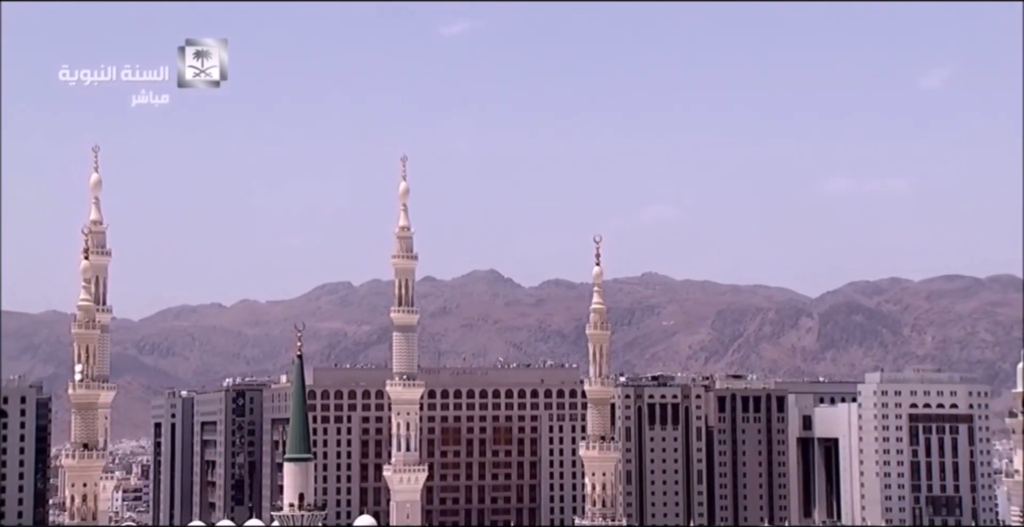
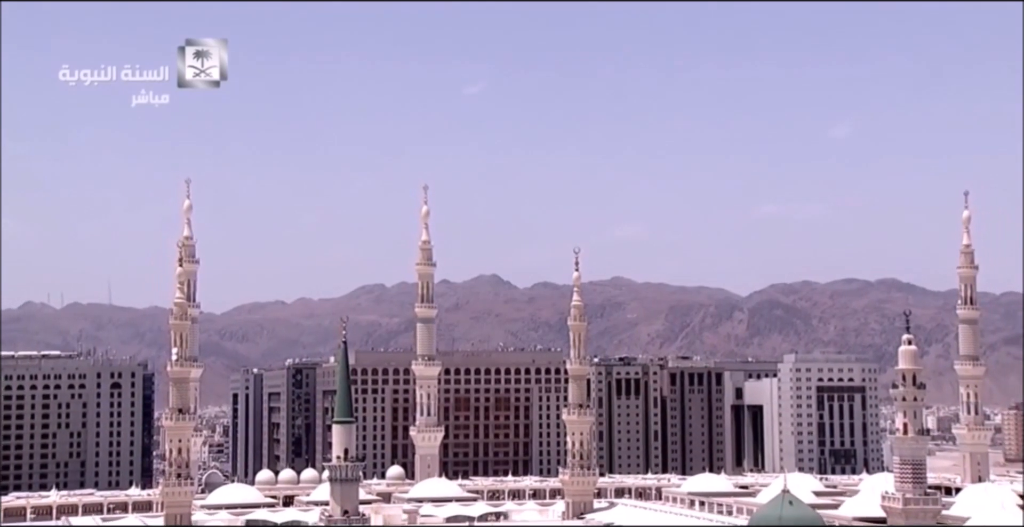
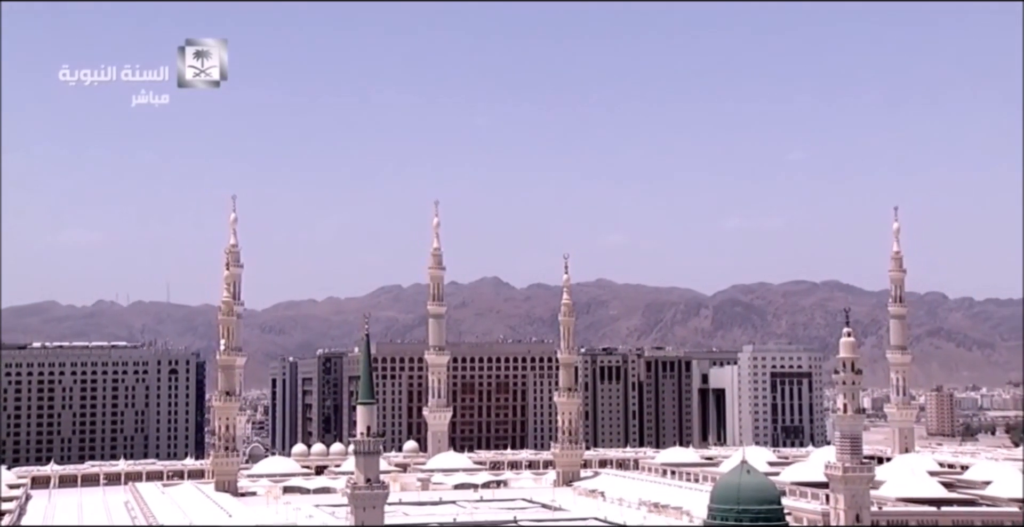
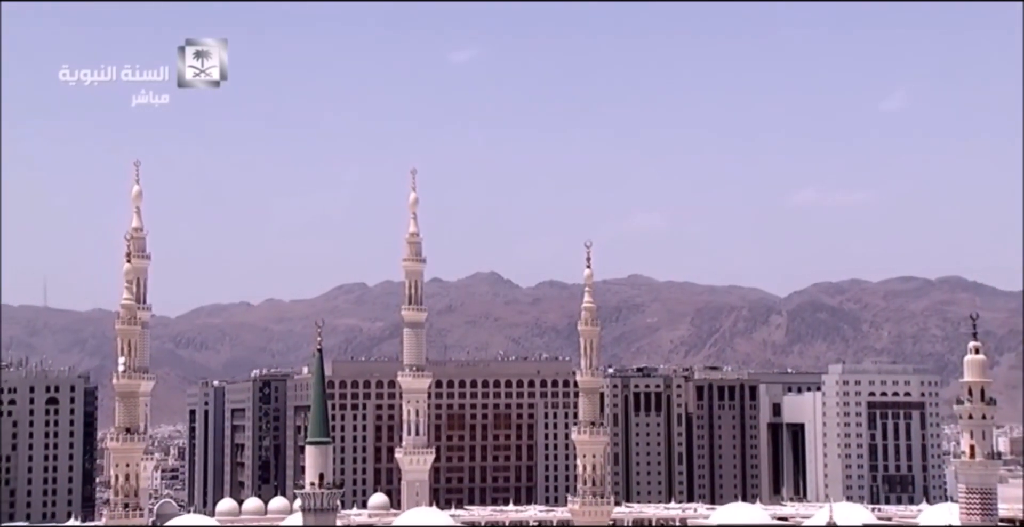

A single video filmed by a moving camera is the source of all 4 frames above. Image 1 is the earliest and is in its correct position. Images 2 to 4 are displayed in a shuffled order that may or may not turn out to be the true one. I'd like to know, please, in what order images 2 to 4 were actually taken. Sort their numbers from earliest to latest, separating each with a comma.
4, 2, 3
